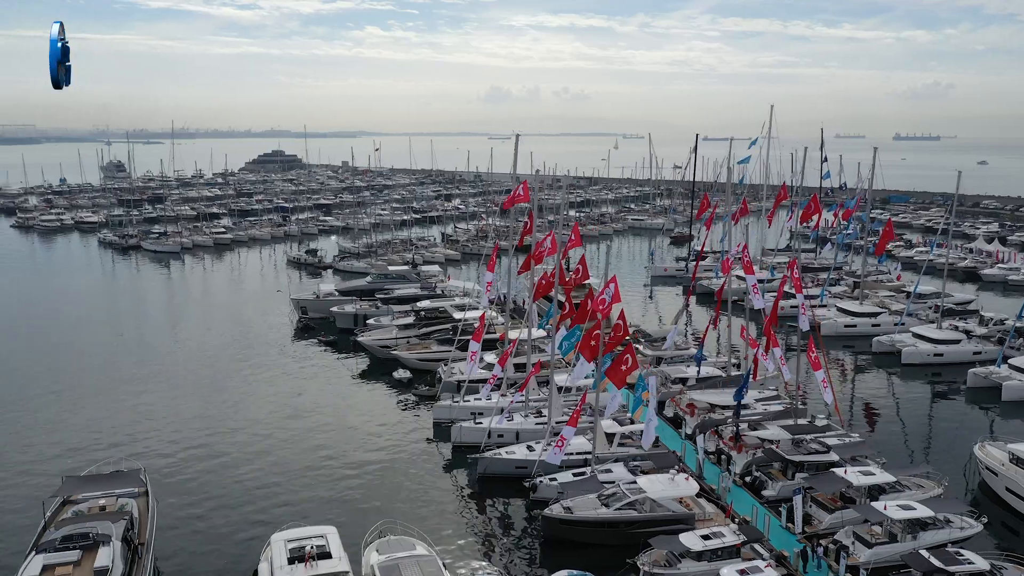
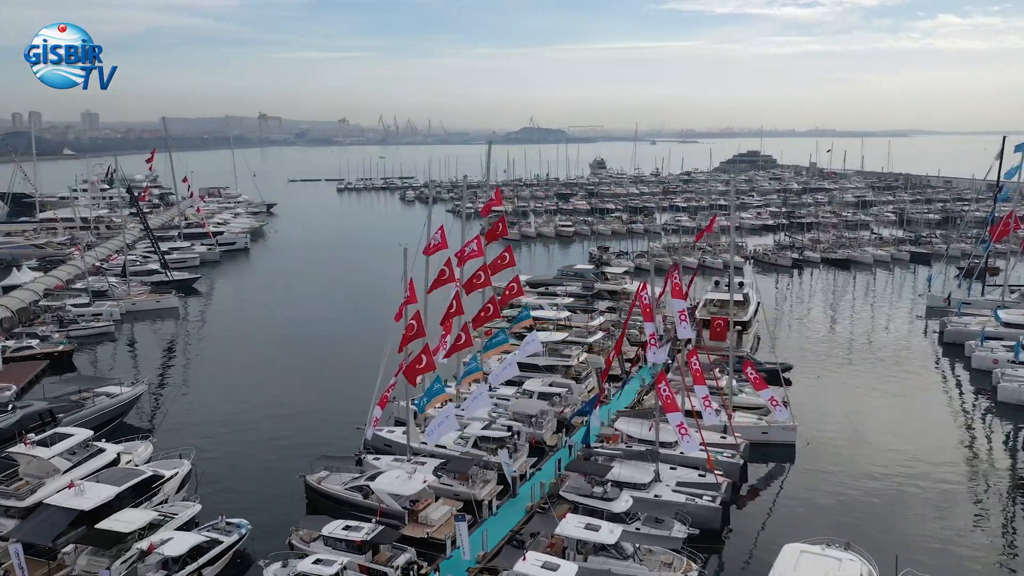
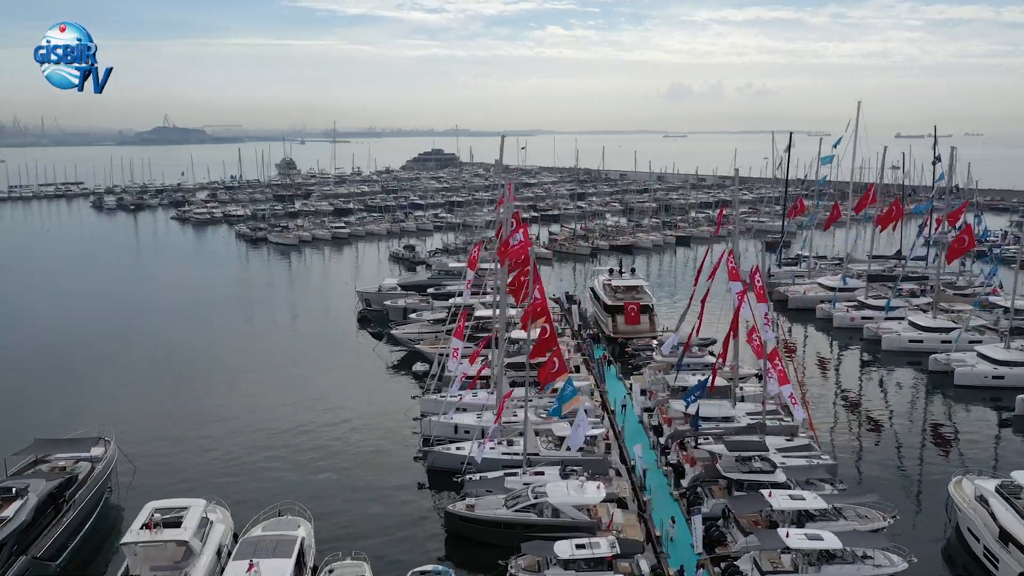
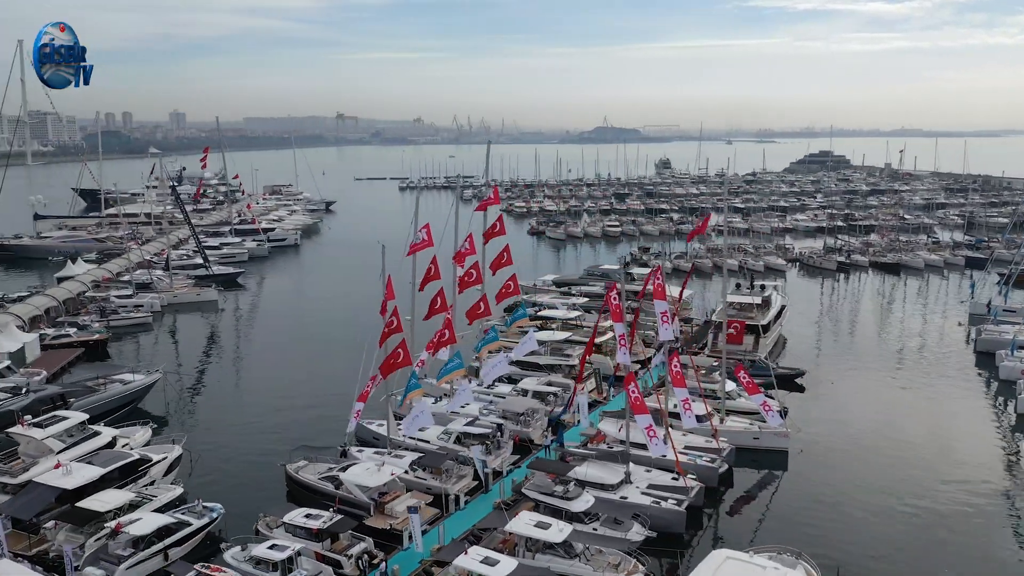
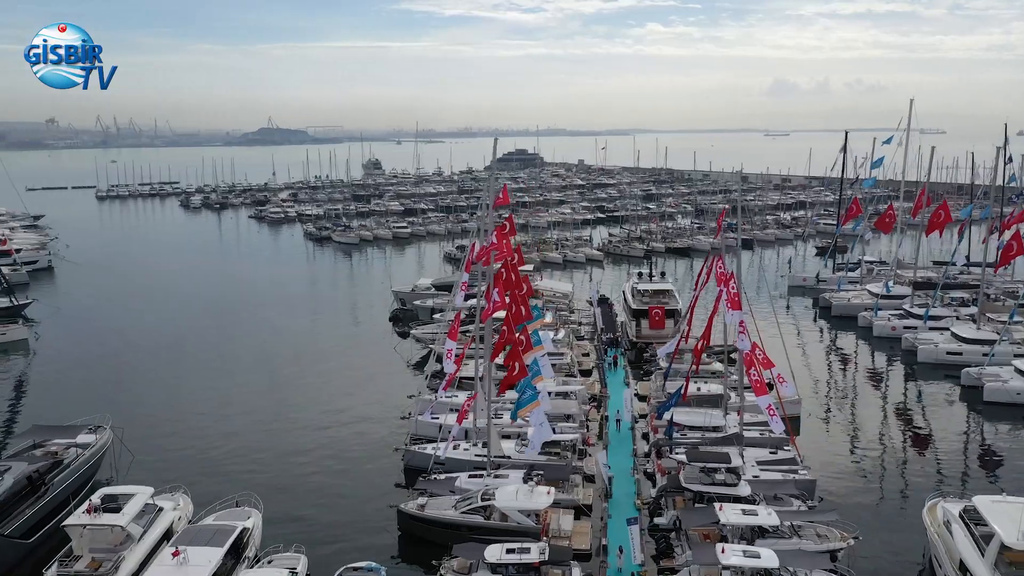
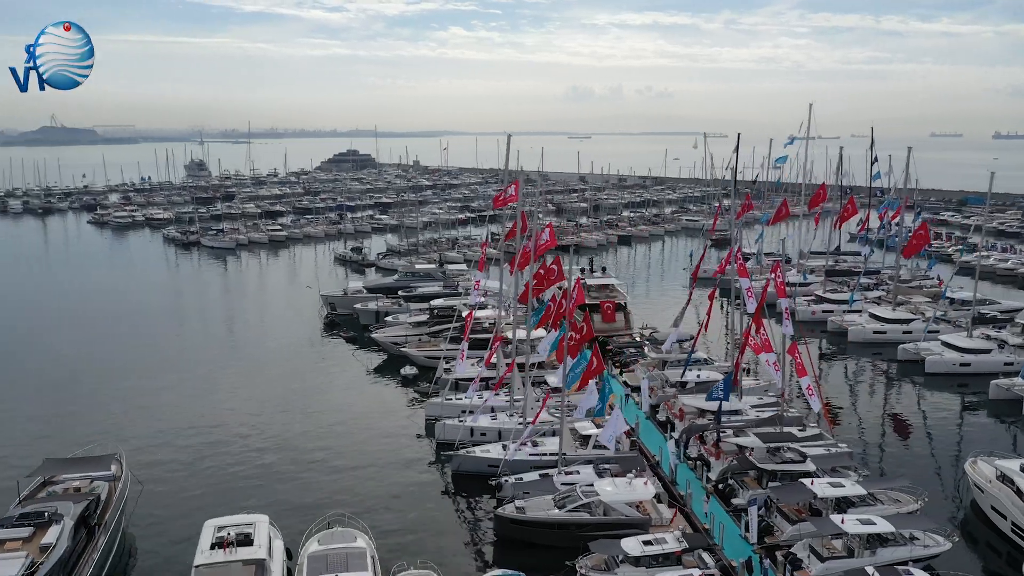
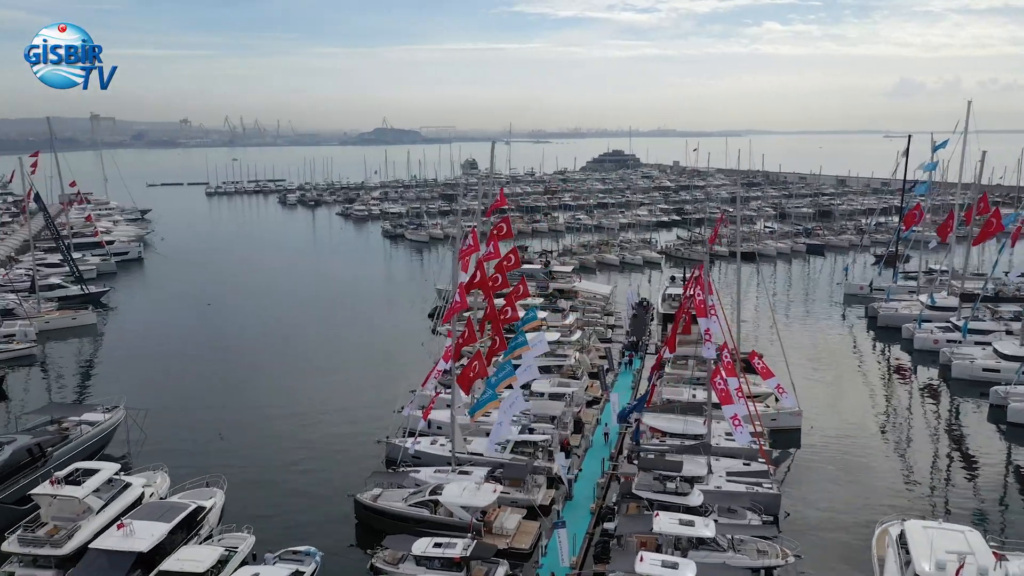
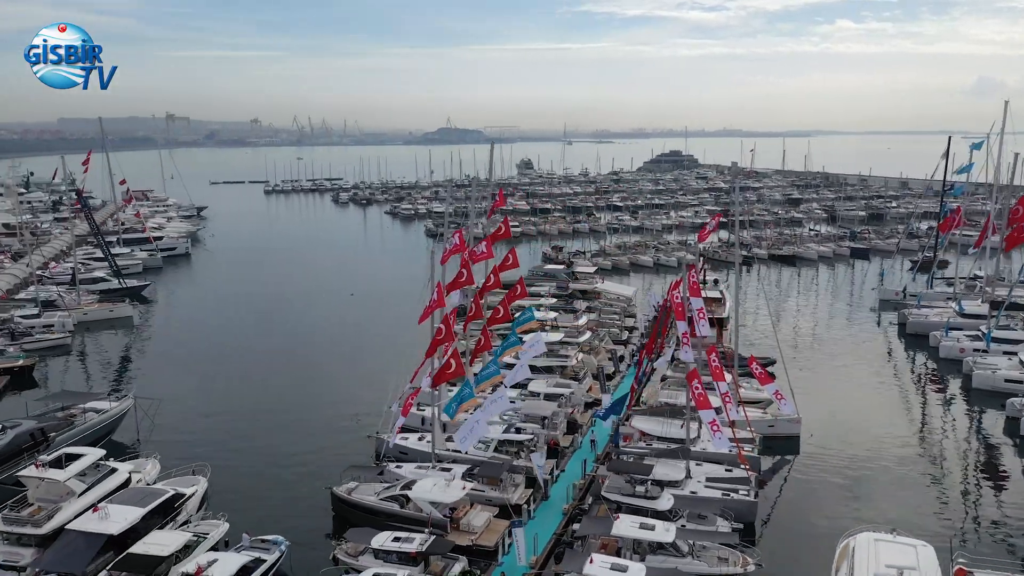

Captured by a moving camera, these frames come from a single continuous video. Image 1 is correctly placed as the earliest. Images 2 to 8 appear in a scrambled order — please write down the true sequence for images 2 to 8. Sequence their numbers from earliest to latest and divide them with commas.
6, 3, 5, 7, 8, 2, 4
